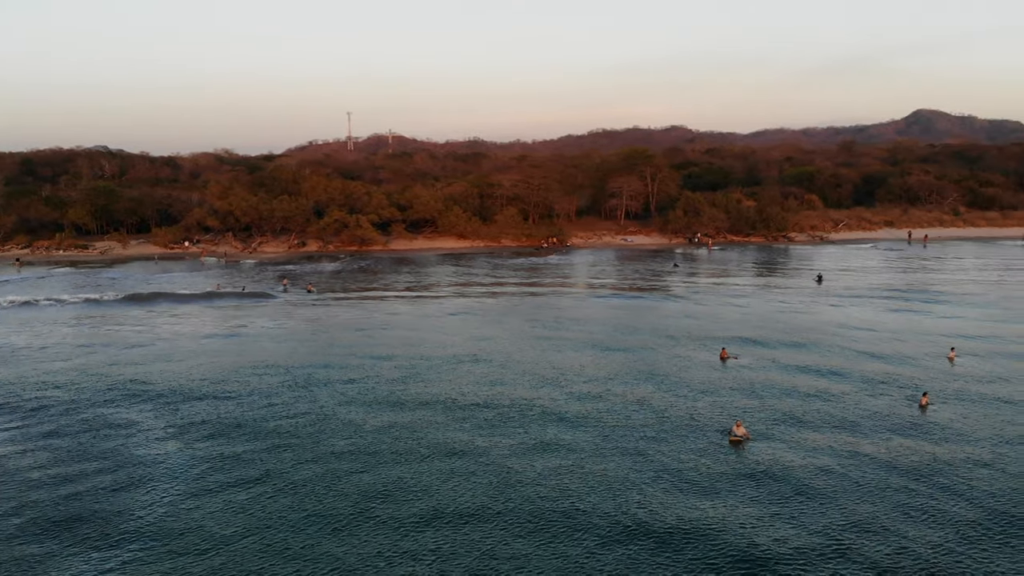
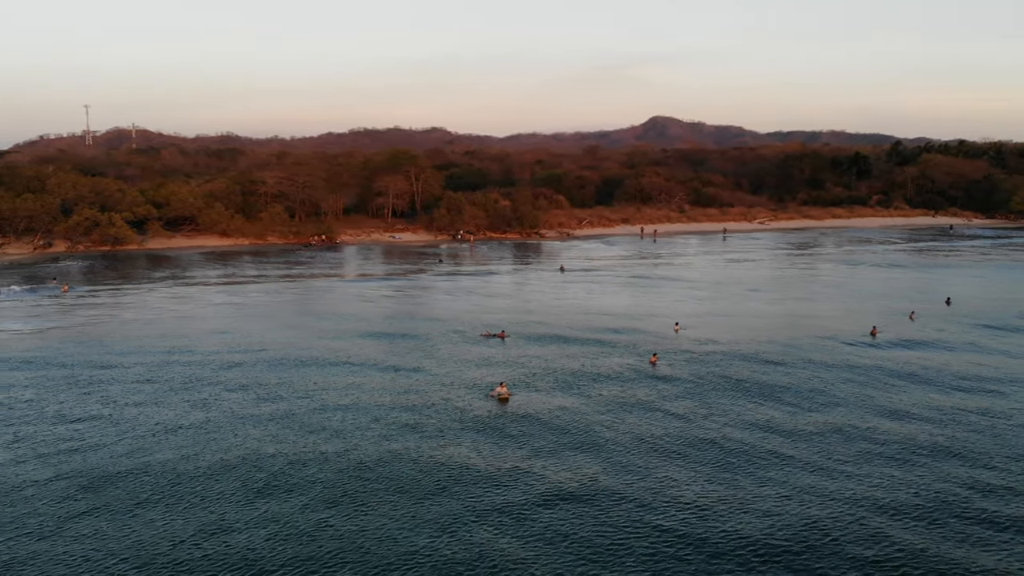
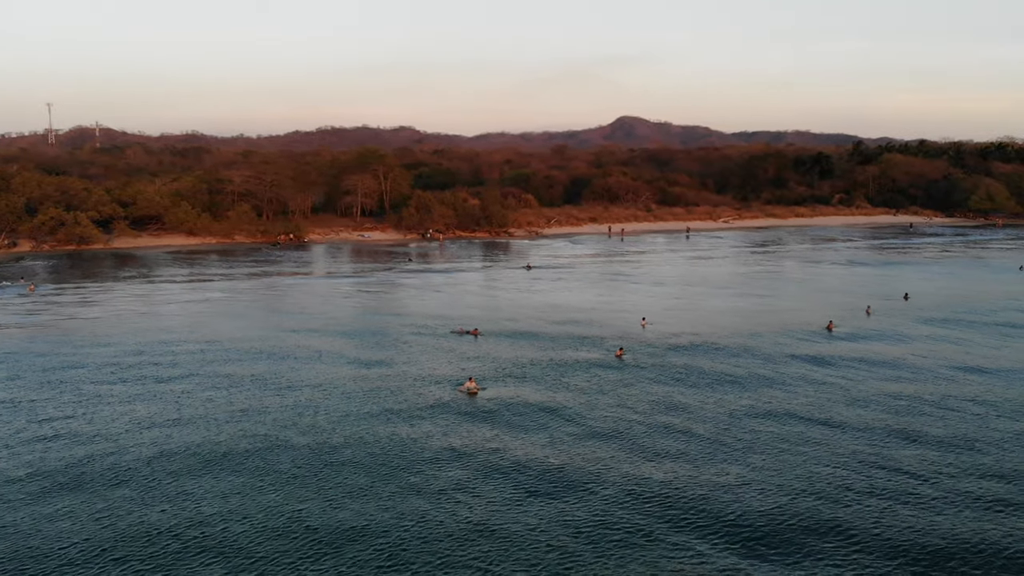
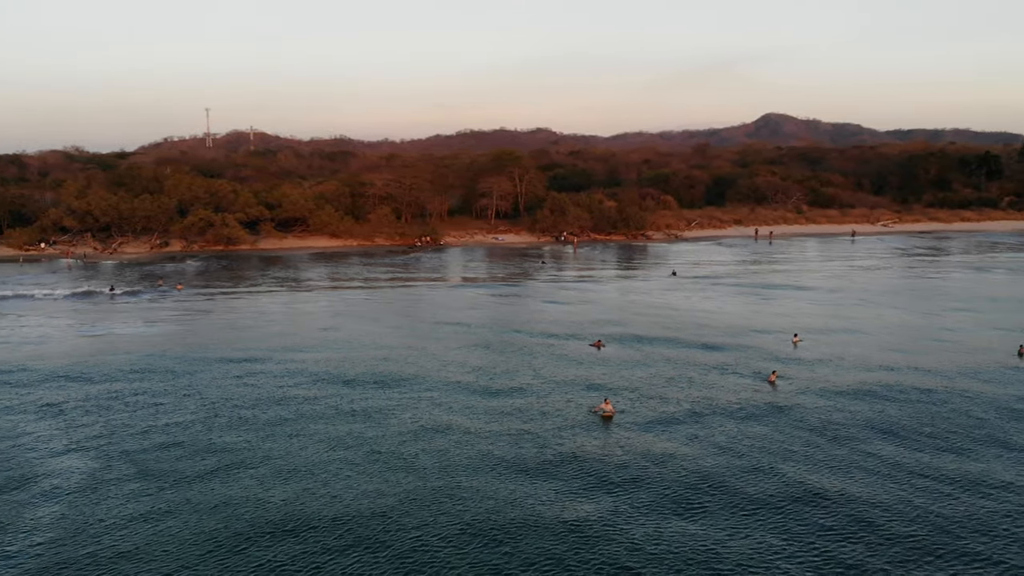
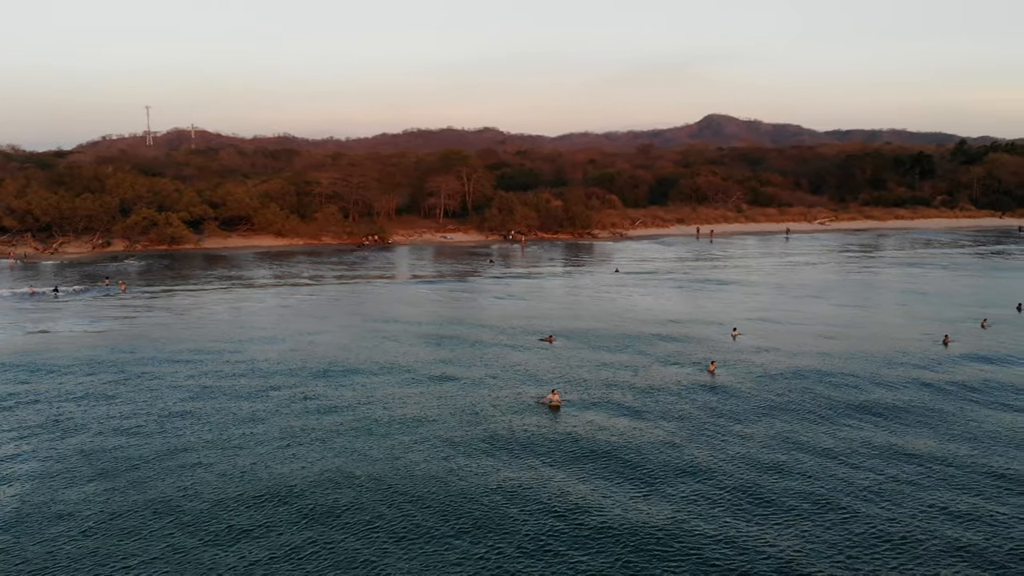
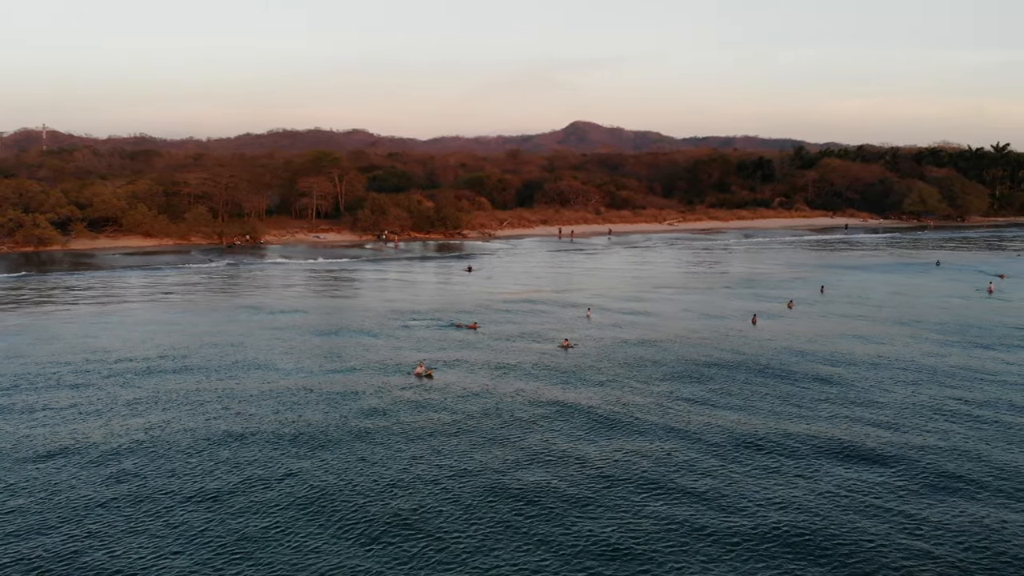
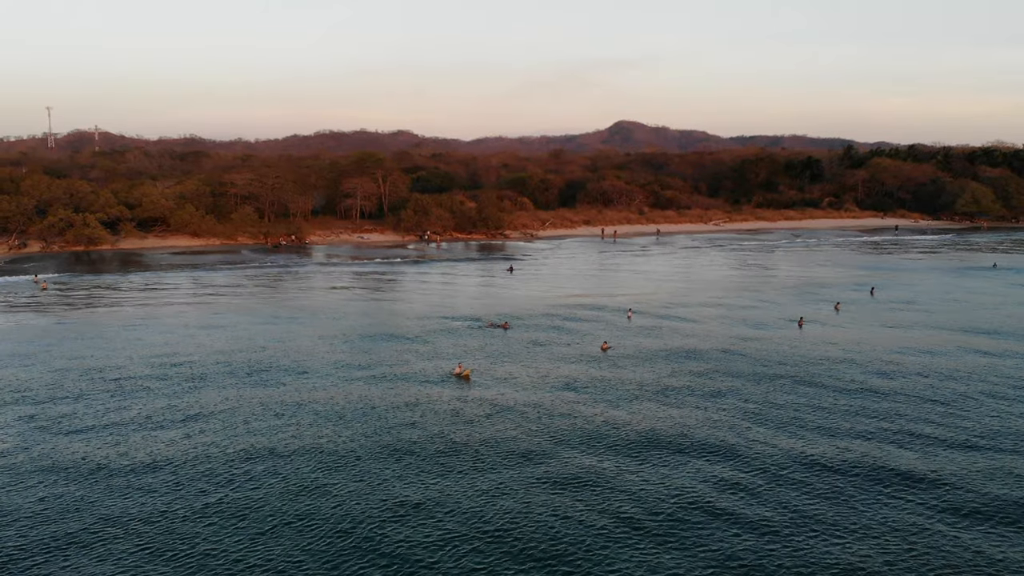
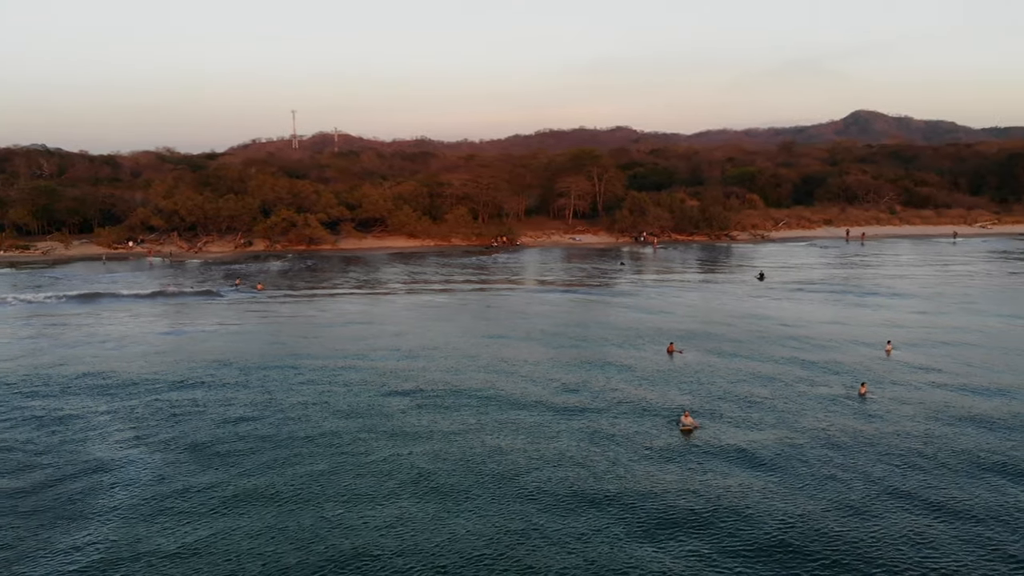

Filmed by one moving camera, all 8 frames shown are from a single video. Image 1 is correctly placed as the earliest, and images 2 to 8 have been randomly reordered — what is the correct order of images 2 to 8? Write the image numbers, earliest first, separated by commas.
8, 4, 5, 2, 3, 7, 6
